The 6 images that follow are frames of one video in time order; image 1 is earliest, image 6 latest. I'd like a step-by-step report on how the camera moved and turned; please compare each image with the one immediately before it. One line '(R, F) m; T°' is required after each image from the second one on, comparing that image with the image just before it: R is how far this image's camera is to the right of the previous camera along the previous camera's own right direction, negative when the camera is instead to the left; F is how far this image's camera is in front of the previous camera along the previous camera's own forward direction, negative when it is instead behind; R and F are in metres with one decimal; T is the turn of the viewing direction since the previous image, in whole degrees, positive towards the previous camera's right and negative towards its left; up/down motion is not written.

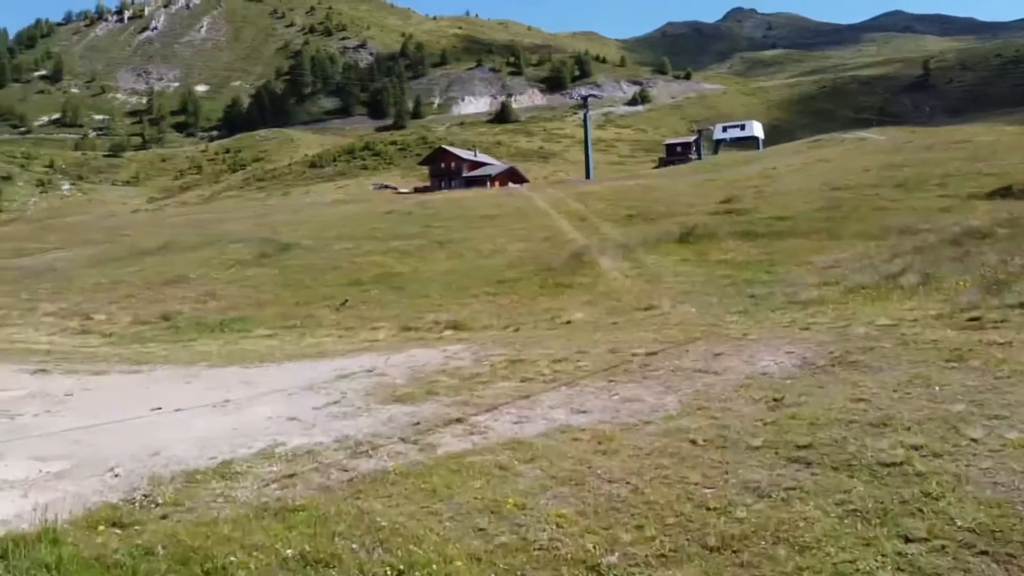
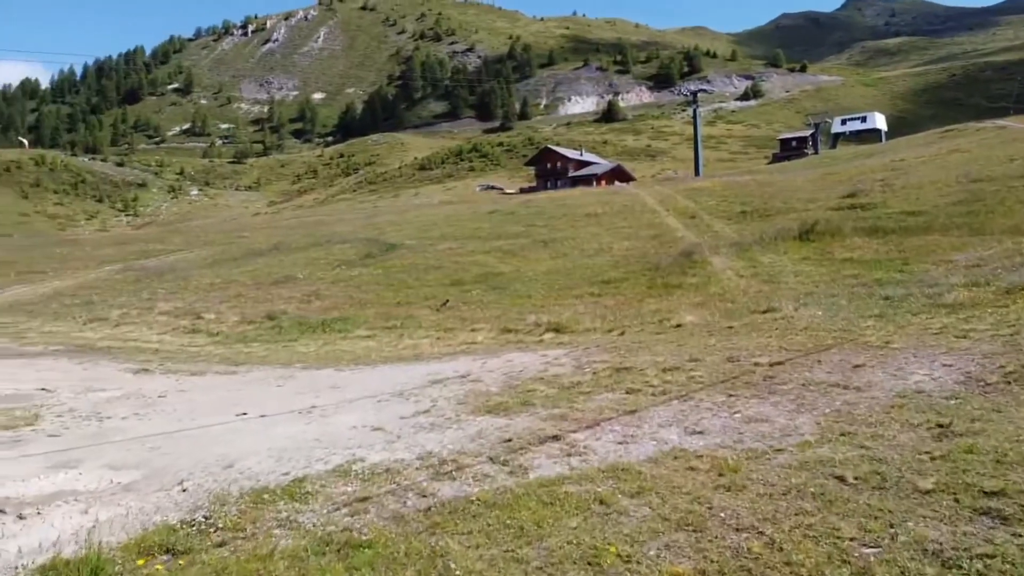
(0.0, +1.3) m; -7°
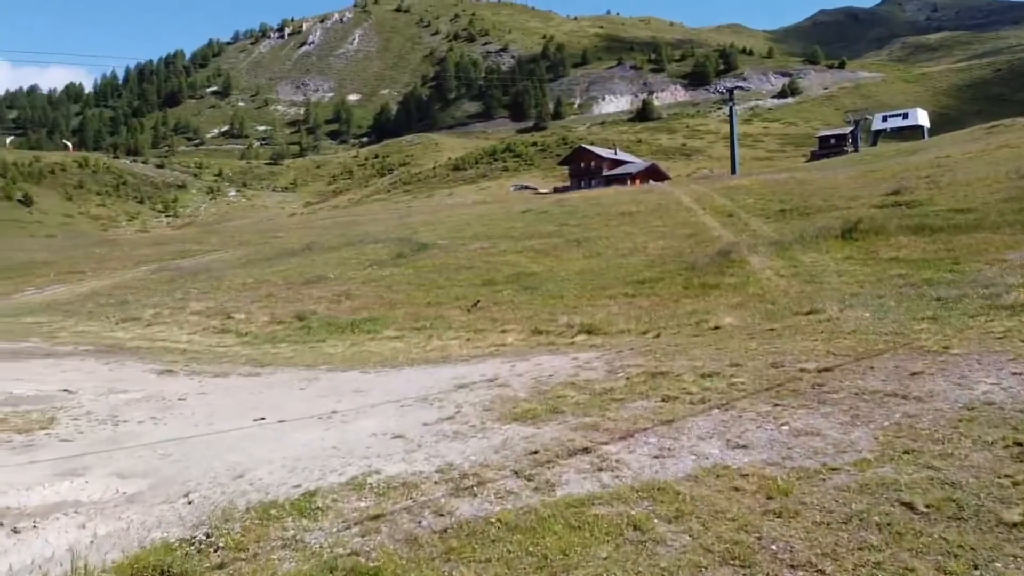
(+0.1, +0.7) m; -2°
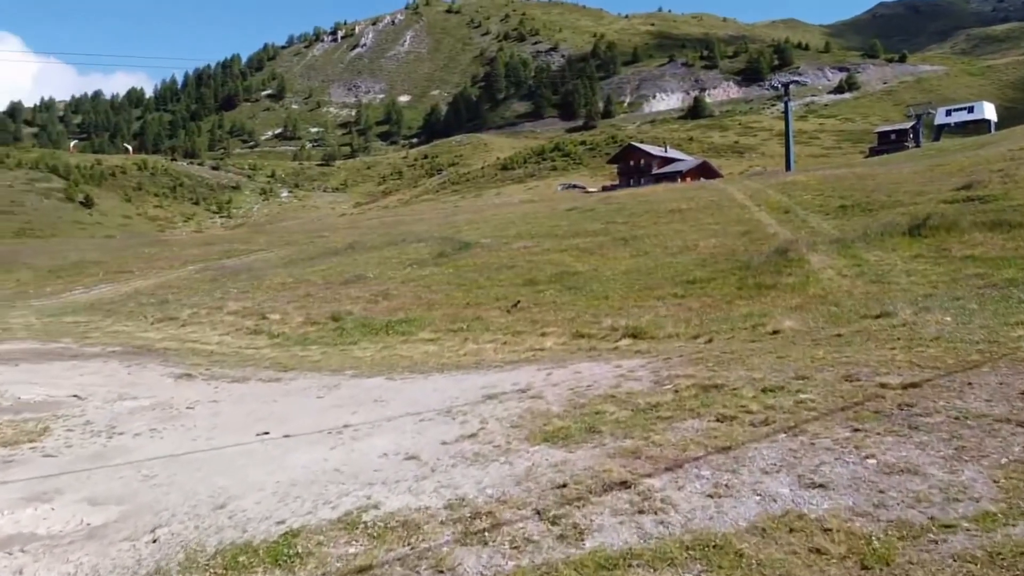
(+0.2, +1.5) m; -3°
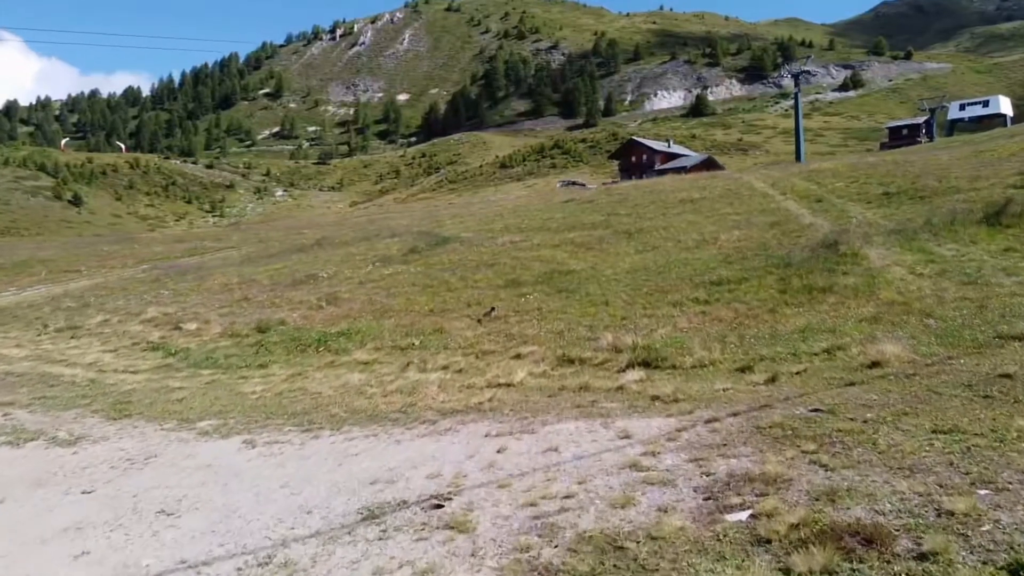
(+0.8, +6.5) m; 0°
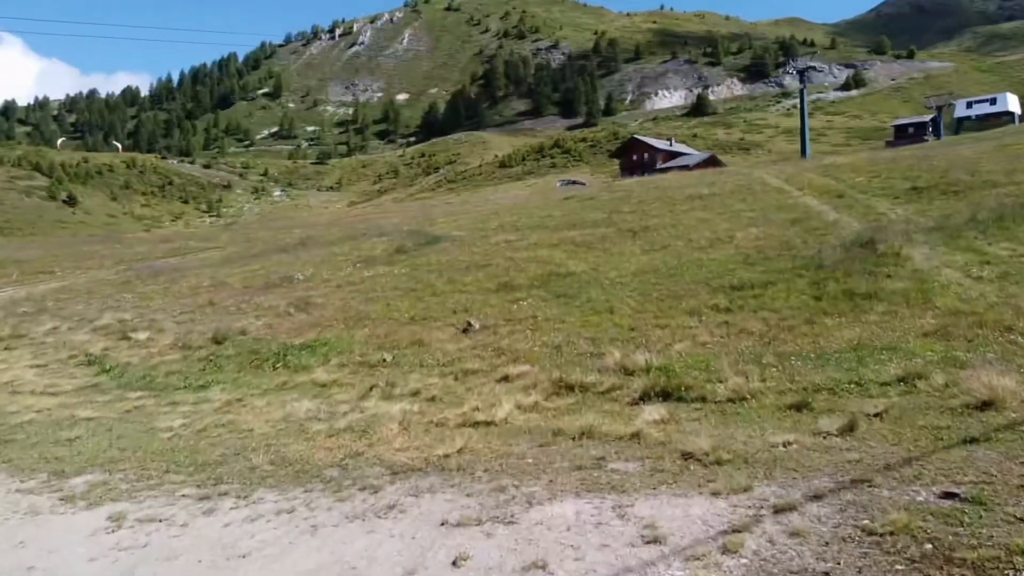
(+0.2, +3.0) m; 0°
